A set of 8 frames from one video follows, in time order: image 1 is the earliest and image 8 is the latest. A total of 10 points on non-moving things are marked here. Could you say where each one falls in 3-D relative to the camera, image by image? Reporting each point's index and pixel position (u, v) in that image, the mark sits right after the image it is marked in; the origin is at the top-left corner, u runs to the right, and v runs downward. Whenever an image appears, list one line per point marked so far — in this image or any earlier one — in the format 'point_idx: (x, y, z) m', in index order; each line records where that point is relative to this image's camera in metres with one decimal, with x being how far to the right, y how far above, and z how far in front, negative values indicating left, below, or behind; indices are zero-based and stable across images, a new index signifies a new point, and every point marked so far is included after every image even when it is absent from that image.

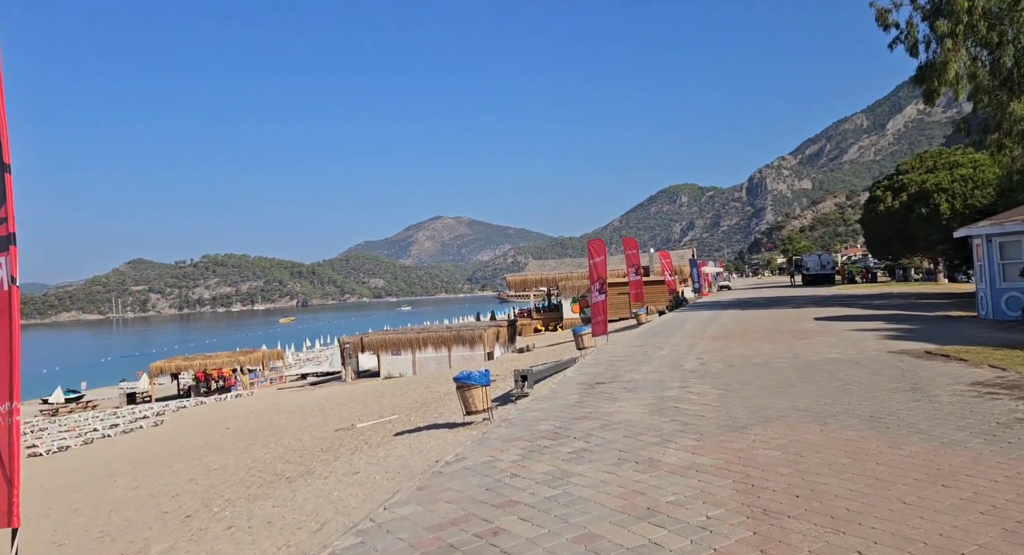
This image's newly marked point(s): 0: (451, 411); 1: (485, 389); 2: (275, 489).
0: (-1.0, -2.2, +11.5) m
1: (-0.4, -1.5, +9.2) m
2: (-2.8, -2.5, +8.3) m
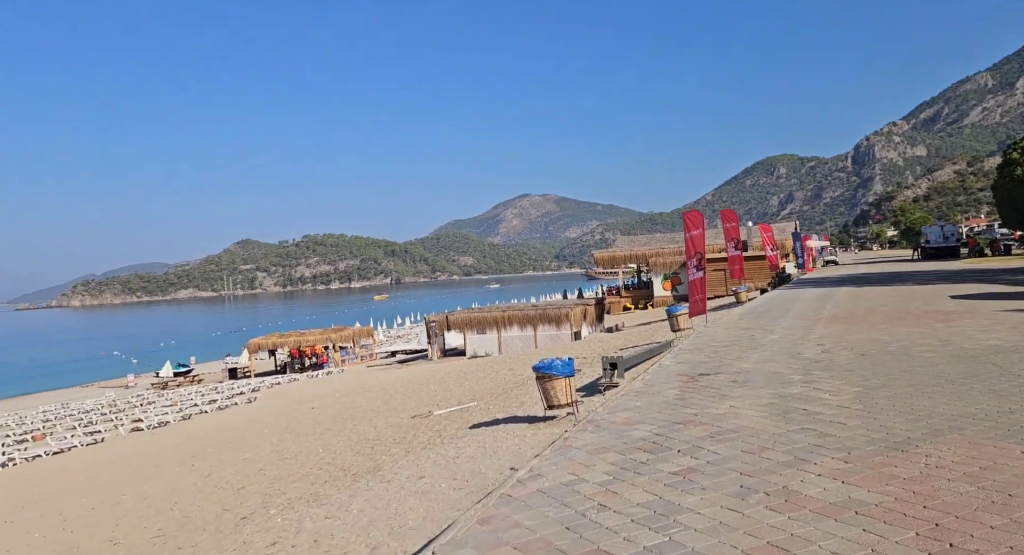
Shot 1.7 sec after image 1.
0: (+0.3, -1.8, +10.4) m
1: (+0.6, -1.2, +8.0) m
2: (-1.9, -2.3, +7.5) m
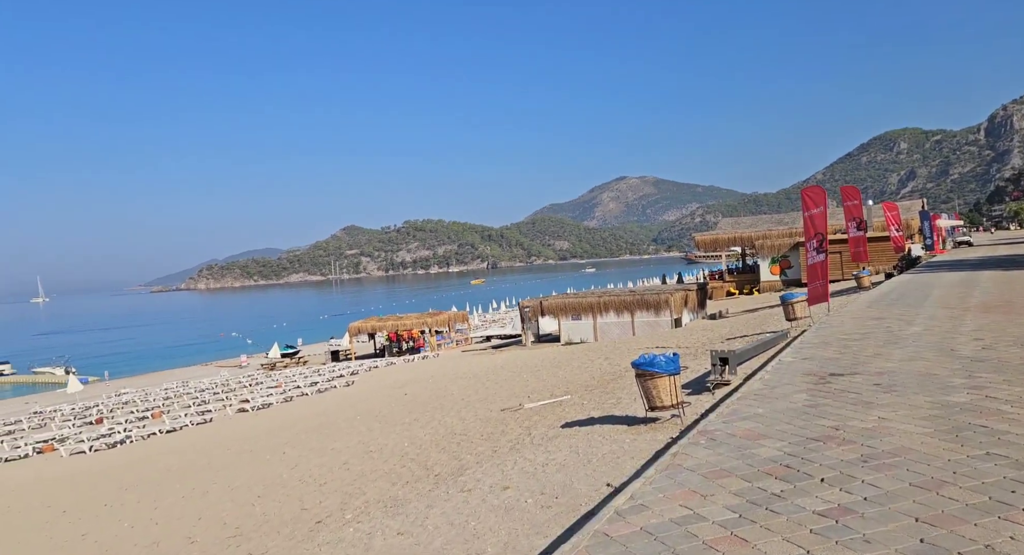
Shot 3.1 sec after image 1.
0: (+1.6, -1.6, +9.4) m
1: (+1.6, -1.0, +7.0) m
2: (-0.9, -2.1, +6.9) m
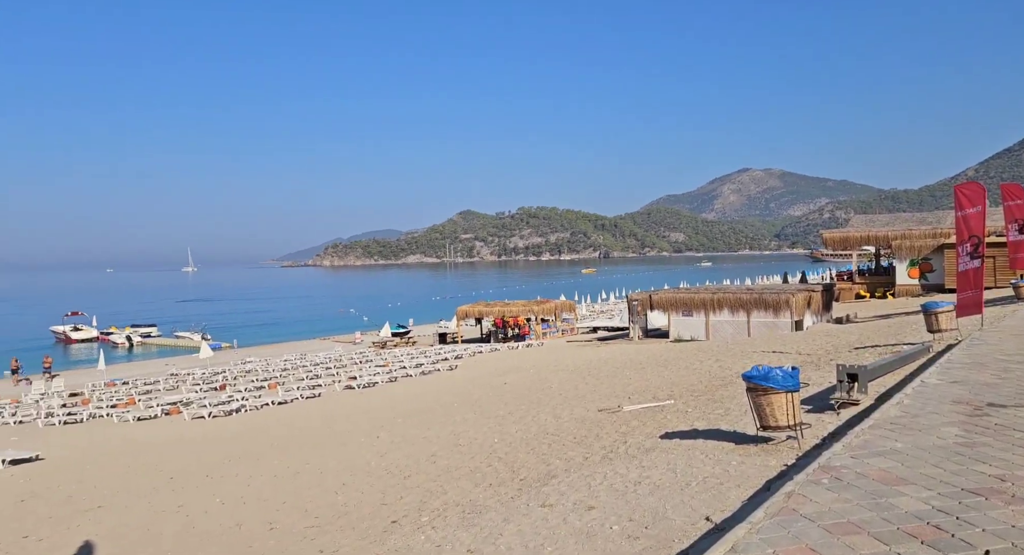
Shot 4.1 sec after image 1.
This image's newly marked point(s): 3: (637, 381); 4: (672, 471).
0: (+2.8, -1.6, +8.5) m
1: (+2.5, -1.0, +6.1) m
2: (-0.1, -2.0, +6.4) m
3: (+2.6, -2.2, +14.5) m
4: (+1.4, -1.7, +6.0) m
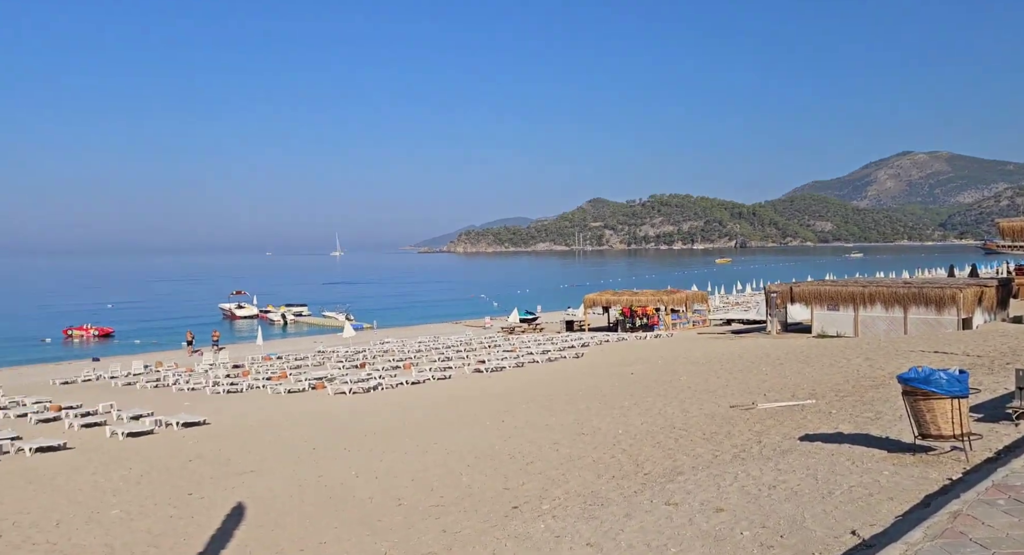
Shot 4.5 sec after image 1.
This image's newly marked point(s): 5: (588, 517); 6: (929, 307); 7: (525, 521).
0: (+4.2, -1.5, +7.7) m
1: (+3.5, -1.0, +5.4) m
2: (+0.9, -1.9, +6.2) m
3: (+5.1, -2.0, +13.6) m
4: (+2.4, -1.6, +5.5) m
5: (+0.6, -1.9, +5.6) m
6: (+11.2, -0.8, +18.8) m
7: (+0.1, -2.1, +6.0) m
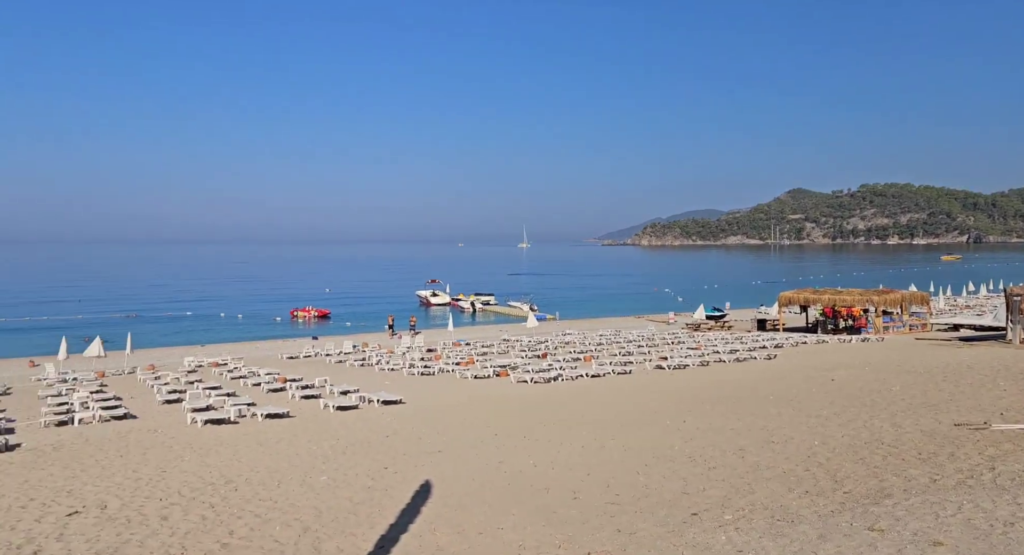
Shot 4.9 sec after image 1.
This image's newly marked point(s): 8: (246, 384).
0: (+6.0, -1.5, +6.2) m
1: (+4.7, -1.0, +4.2) m
2: (+2.4, -1.9, +5.6) m
3: (+8.4, -2.0, +11.7) m
4: (+3.6, -1.6, +4.6) m
5: (+2.0, -1.9, +5.2) m
6: (+15.6, -0.9, +15.2) m
7: (+1.6, -2.0, +5.7) m
8: (-6.6, -2.7, +17.5) m
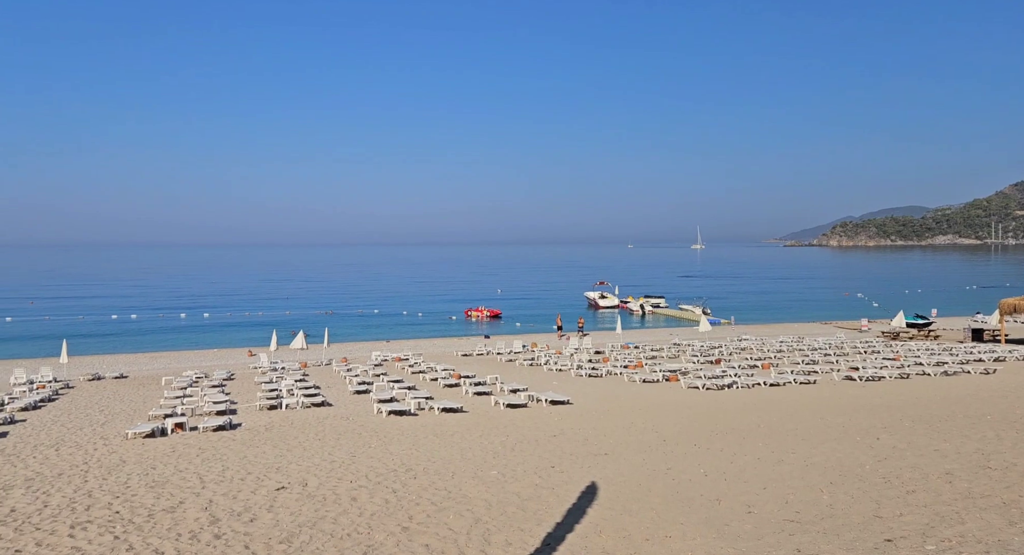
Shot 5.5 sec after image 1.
0: (+7.3, -1.6, +4.6) m
1: (+5.5, -1.0, +3.0) m
2: (+3.7, -1.9, +4.9) m
3: (+10.9, -2.0, +9.4) m
4: (+4.6, -1.6, +3.6) m
5: (+3.1, -1.9, +4.5) m
6: (+18.7, -1.0, +11.0) m
7: (+2.9, -2.1, +5.1) m
8: (-2.3, -2.7, +18.6) m
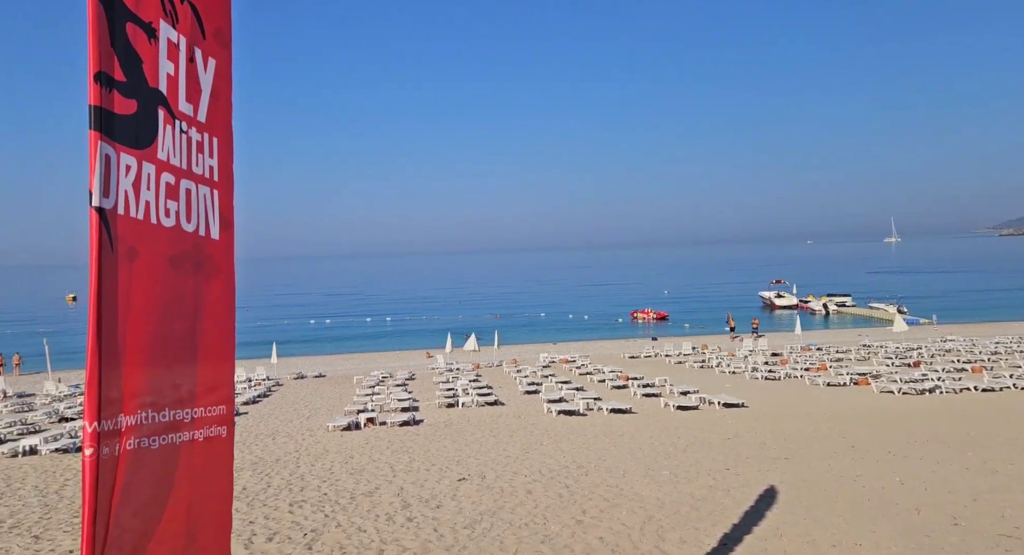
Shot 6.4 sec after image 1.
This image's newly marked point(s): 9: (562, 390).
0: (+8.3, -1.3, +3.0) m
1: (+6.1, -0.8, +1.8) m
2: (+4.8, -1.8, +4.0) m
3: (+12.8, -1.7, +6.8) m
4: (+5.4, -1.4, +2.6) m
5: (+4.2, -1.8, +3.8) m
6: (+20.8, -0.5, +6.5) m
7: (+4.1, -1.9, +4.5) m
8: (+2.2, -2.7, +18.8) m
9: (+1.2, -2.6, +16.6) m
